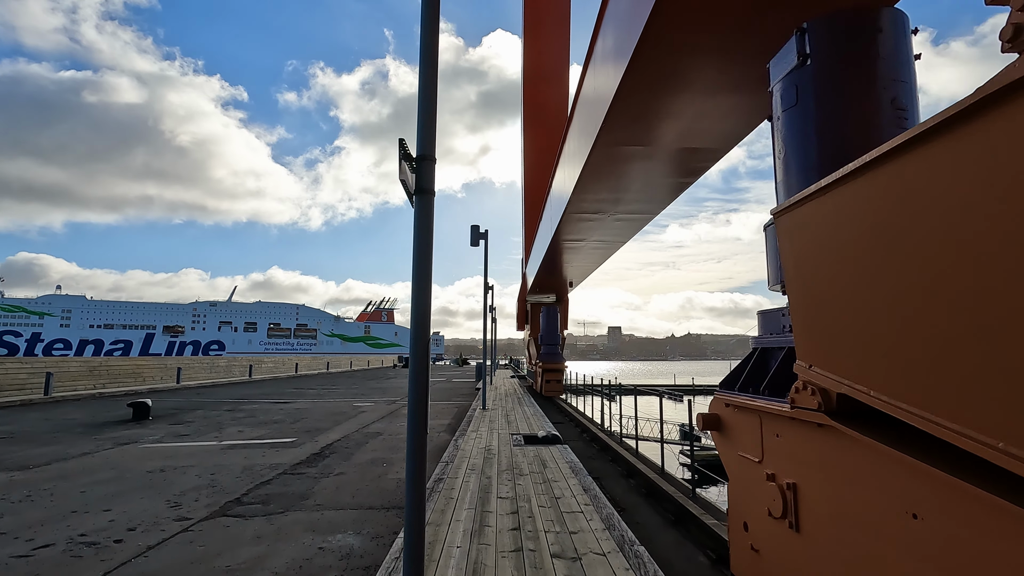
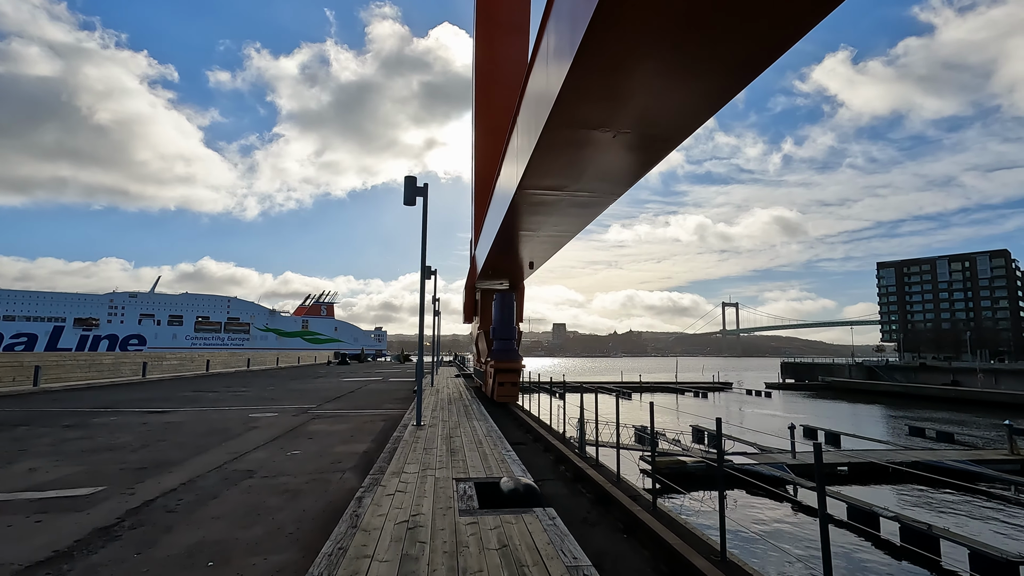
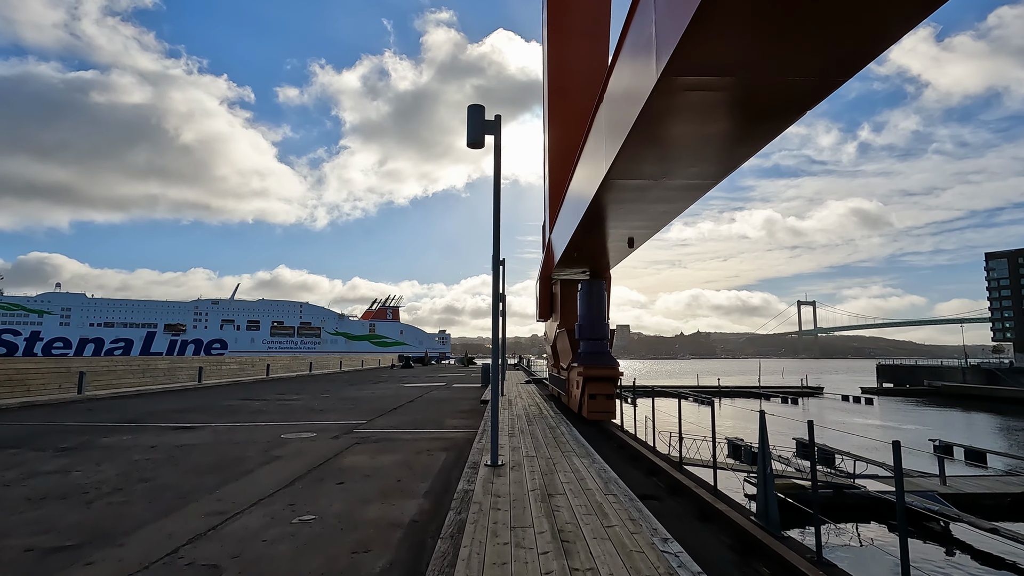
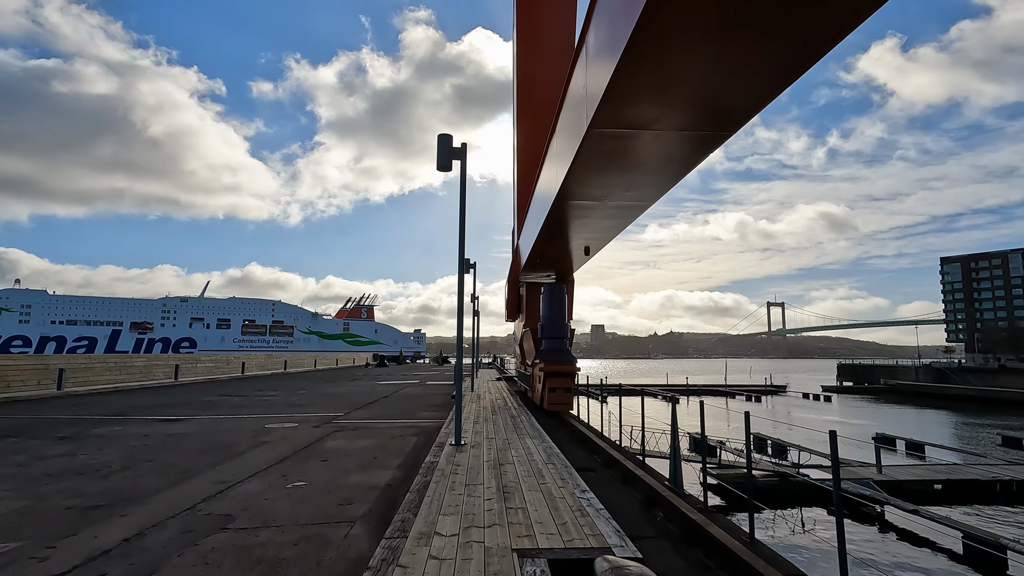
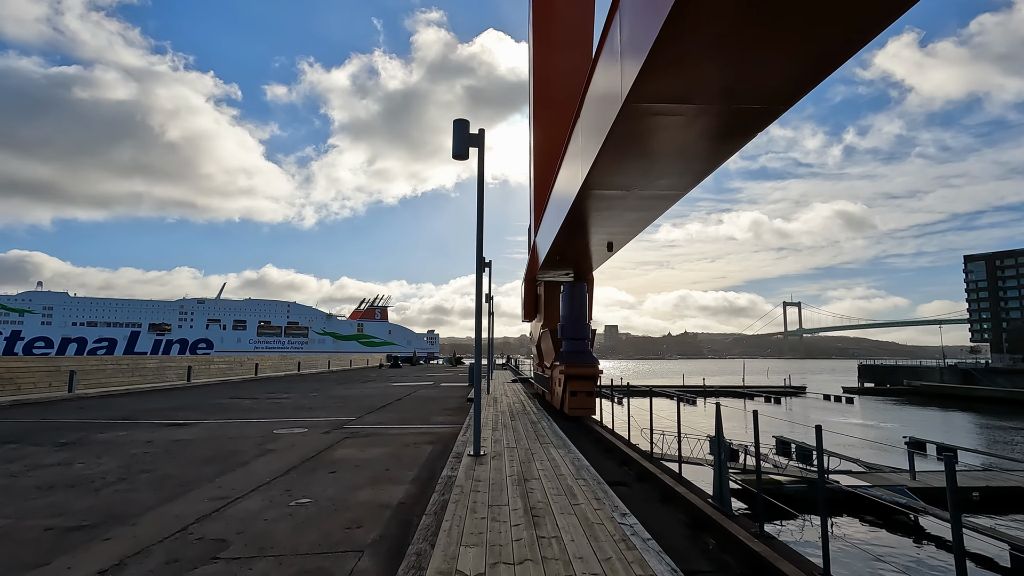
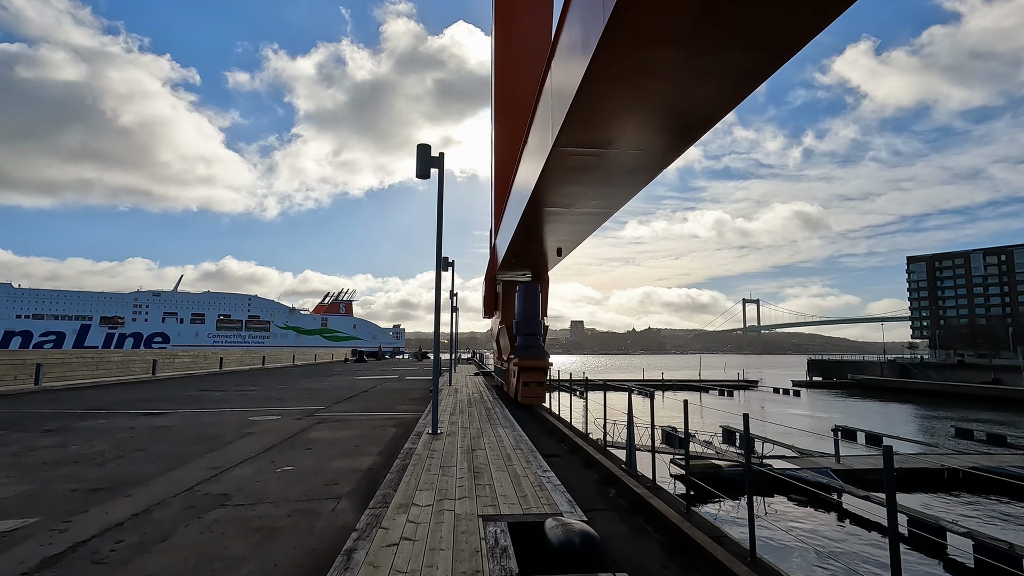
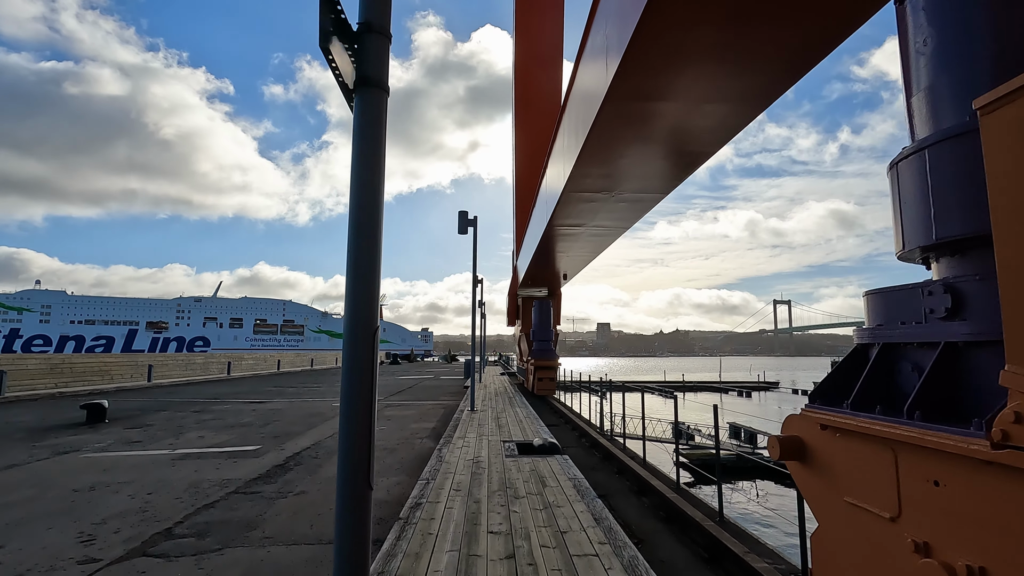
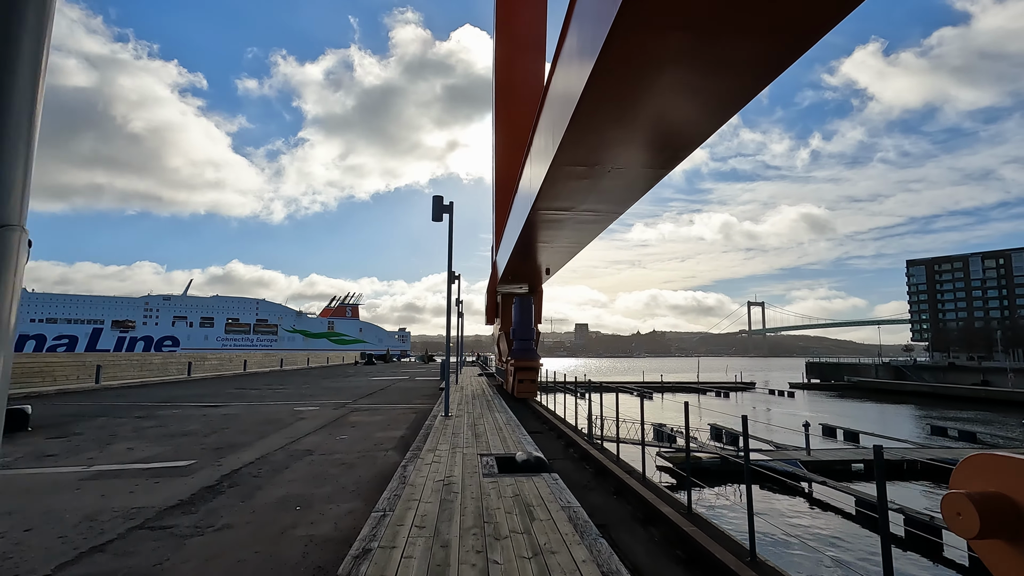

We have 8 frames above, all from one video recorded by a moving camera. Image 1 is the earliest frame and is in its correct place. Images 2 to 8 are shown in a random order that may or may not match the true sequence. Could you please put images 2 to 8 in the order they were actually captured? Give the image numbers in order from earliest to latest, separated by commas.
7, 8, 2, 6, 4, 5, 3
